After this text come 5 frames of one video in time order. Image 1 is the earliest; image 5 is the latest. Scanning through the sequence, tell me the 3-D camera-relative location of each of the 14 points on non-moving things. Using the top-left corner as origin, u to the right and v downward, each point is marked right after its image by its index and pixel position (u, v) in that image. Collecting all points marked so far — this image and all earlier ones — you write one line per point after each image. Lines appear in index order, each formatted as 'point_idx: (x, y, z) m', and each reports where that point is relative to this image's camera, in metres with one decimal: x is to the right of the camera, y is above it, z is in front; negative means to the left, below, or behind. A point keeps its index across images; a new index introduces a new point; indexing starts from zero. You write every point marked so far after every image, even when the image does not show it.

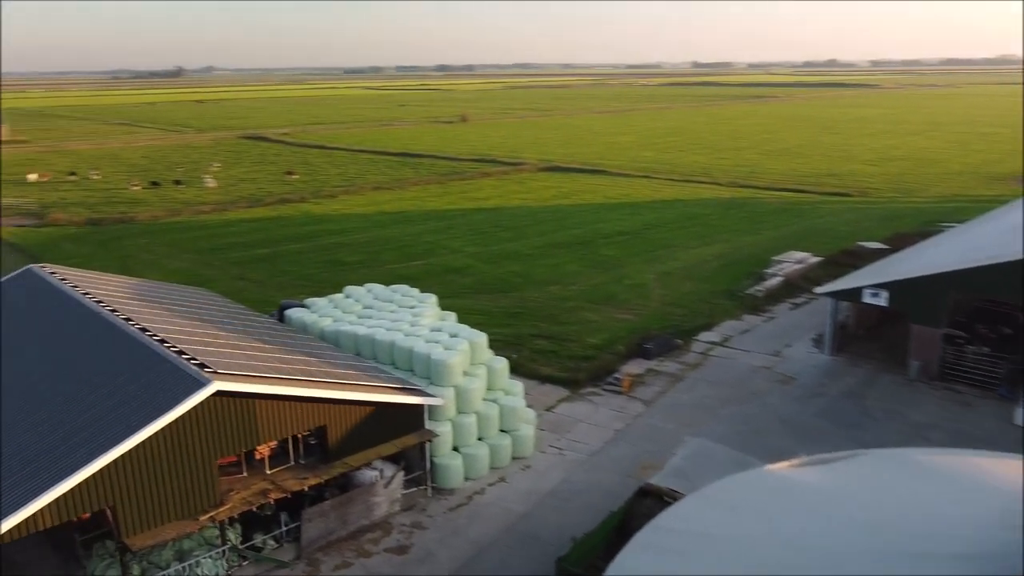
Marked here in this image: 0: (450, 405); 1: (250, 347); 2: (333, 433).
0: (-1.2, -2.3, +16.1) m
1: (-4.9, -1.1, +15.3) m
2: (-3.0, -2.4, +13.7) m
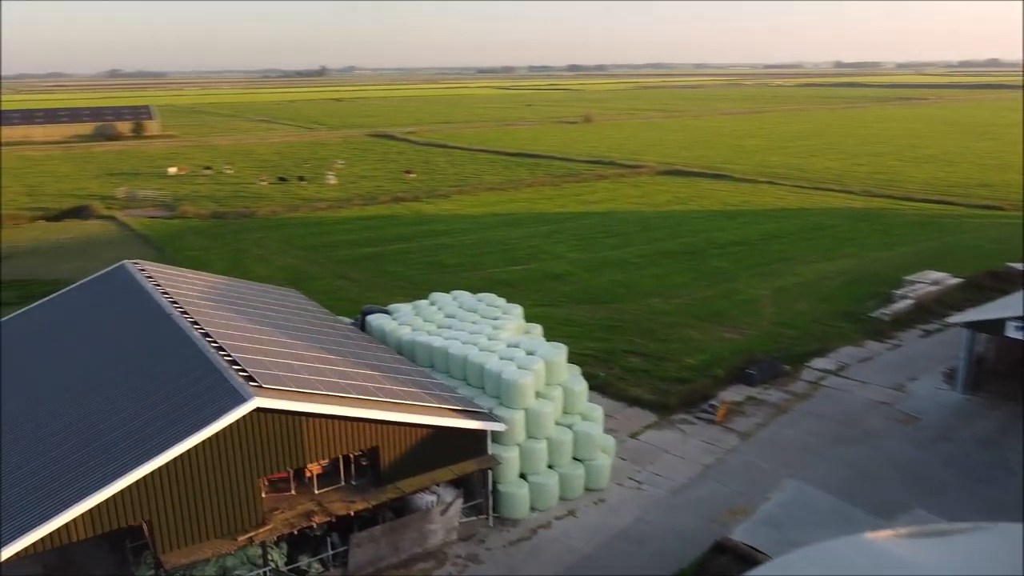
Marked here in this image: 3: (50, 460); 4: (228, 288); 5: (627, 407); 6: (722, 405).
0: (+0.1, -2.6, +15.0) m
1: (-3.6, -1.2, +14.8) m
2: (-2.0, -2.6, +12.9) m
3: (-7.0, -2.6, +12.1) m
4: (-6.9, 0.0, +19.6) m
5: (+2.8, -2.9, +19.7) m
6: (+5.0, -2.8, +19.4) m
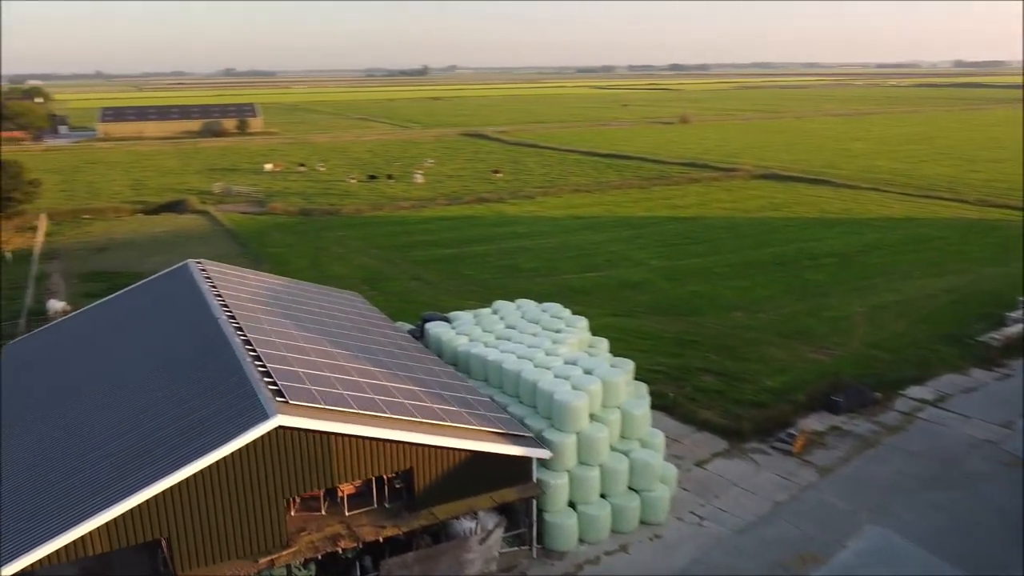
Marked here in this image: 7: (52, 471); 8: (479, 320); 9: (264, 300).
0: (+1.0, -2.9, +14.0) m
1: (-2.7, -1.4, +14.2) m
2: (-1.4, -2.8, +12.1) m
3: (-6.4, -2.6, +11.9) m
4: (-5.4, 0.0, +19.3) m
5: (+4.1, -3.2, +18.4) m
6: (+6.3, -3.2, +17.8) m
7: (-6.6, -2.7, +11.8) m
8: (-0.8, -0.8, +19.6) m
9: (-5.4, -0.2, +17.5) m
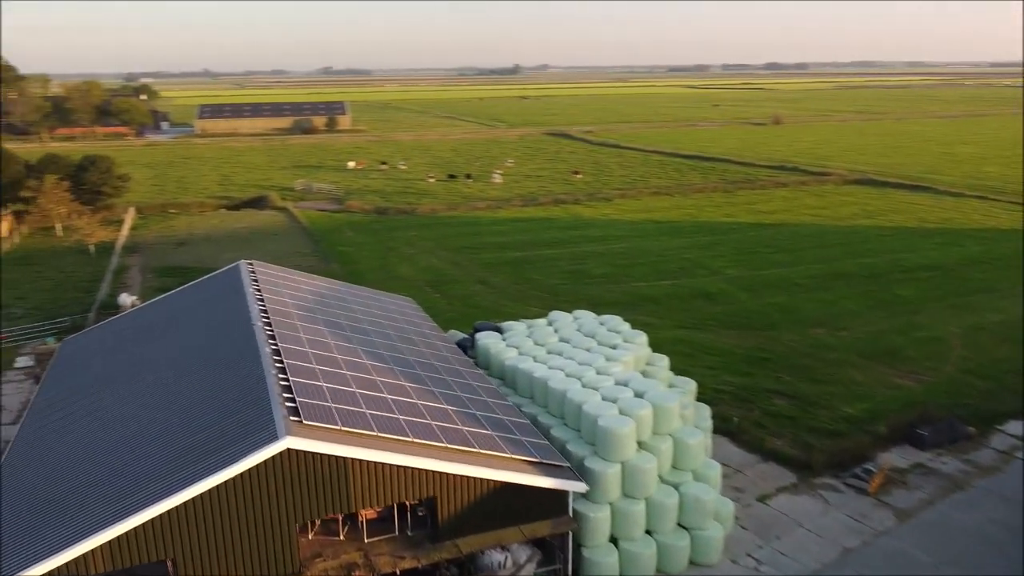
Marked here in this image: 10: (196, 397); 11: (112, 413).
0: (+1.6, -3.1, +12.9) m
1: (-2.0, -1.6, +13.5) m
2: (-0.9, -3.0, +11.3) m
3: (-6.0, -2.7, +11.6) m
4: (-4.1, -0.1, +18.8) m
5: (+5.2, -3.6, +16.9) m
6: (+7.3, -3.6, +16.1) m
7: (-6.2, -2.8, +11.5) m
8: (+0.5, -1.0, +18.7) m
9: (-4.3, -0.3, +17.0) m
10: (-4.8, -1.8, +12.7) m
11: (-6.5, -2.2, +13.5) m
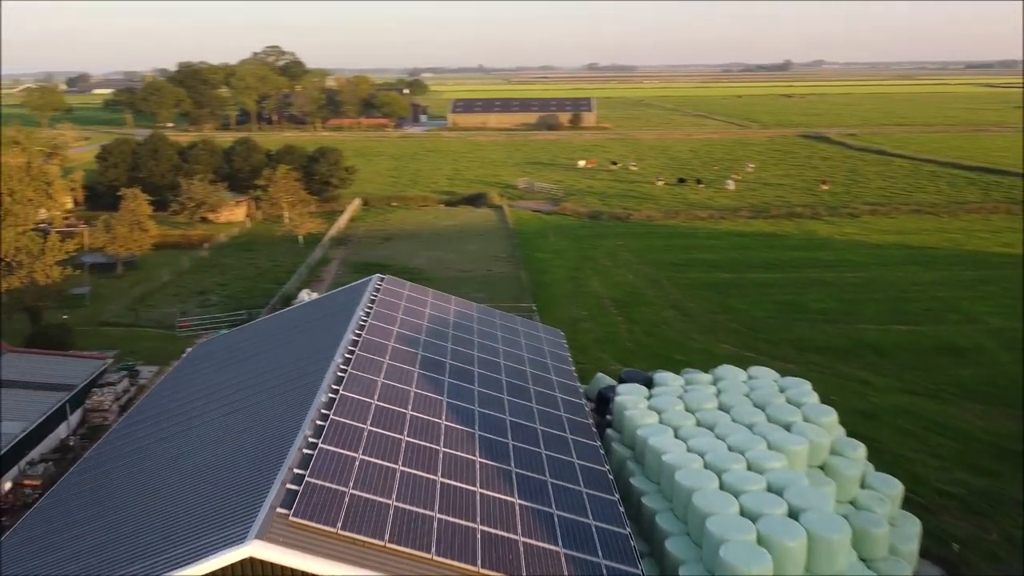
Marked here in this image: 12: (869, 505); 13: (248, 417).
0: (+2.5, -4.1, +9.3) m
1: (-0.7, -2.2, +10.9) m
2: (-0.4, -3.8, +8.5) m
3: (-5.1, -3.0, +10.3) m
4: (-1.0, -0.6, +16.6) m
5: (+7.0, -4.8, +12.1) m
6: (+8.8, -5.0, +10.7) m
7: (-5.3, -3.1, +10.2) m
8: (+3.3, -1.9, +15.1) m
9: (-1.7, -0.8, +14.9) m
10: (-3.6, -2.2, +10.9) m
11: (-5.0, -2.5, +12.2) m
12: (+5.4, -3.3, +12.4) m
13: (-4.3, -2.1, +12.4) m
